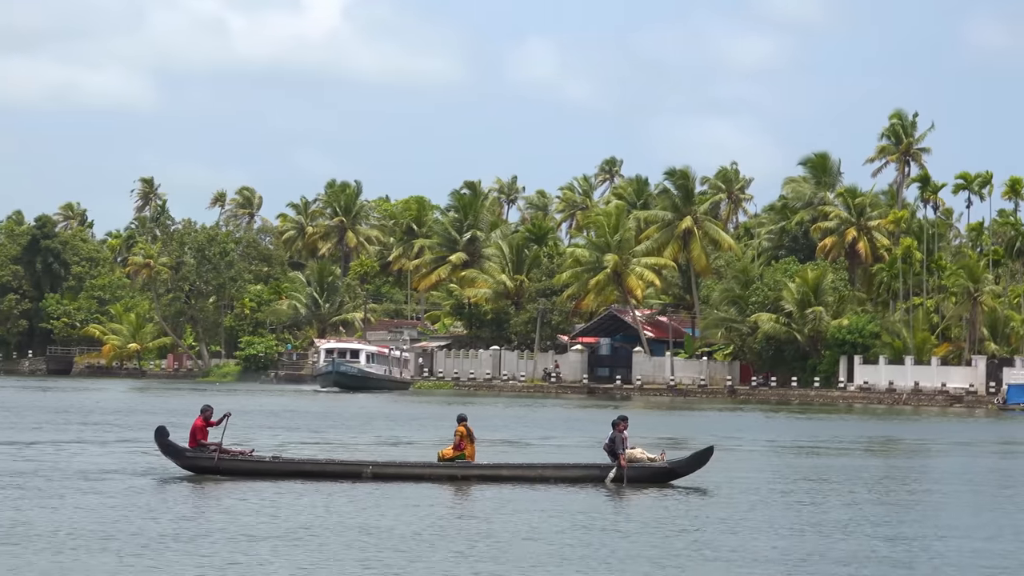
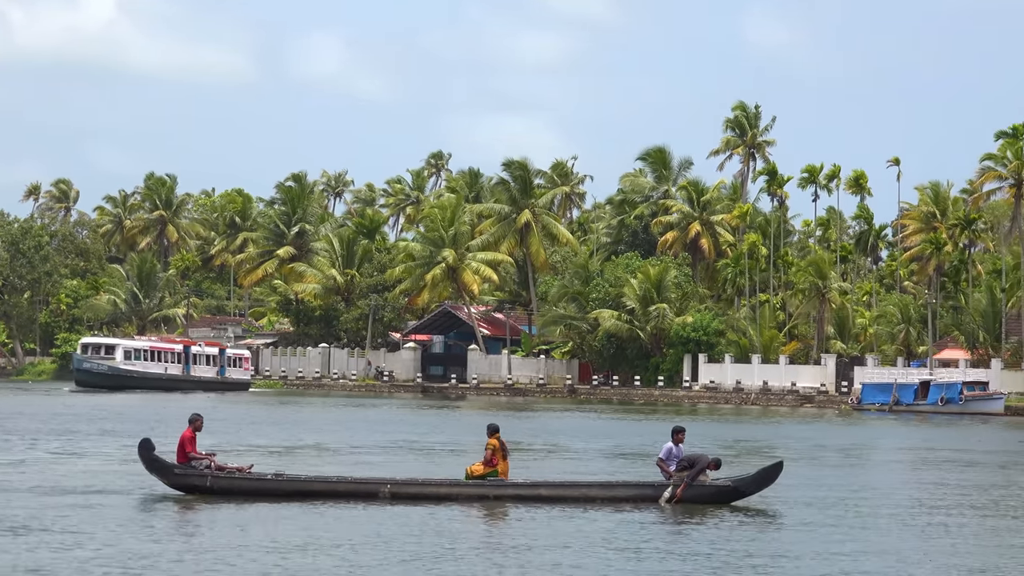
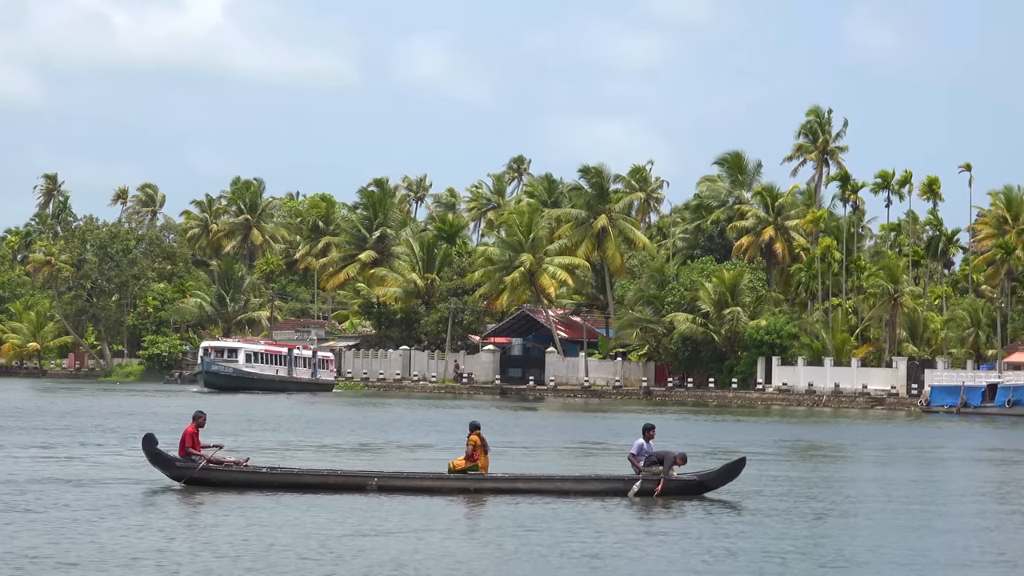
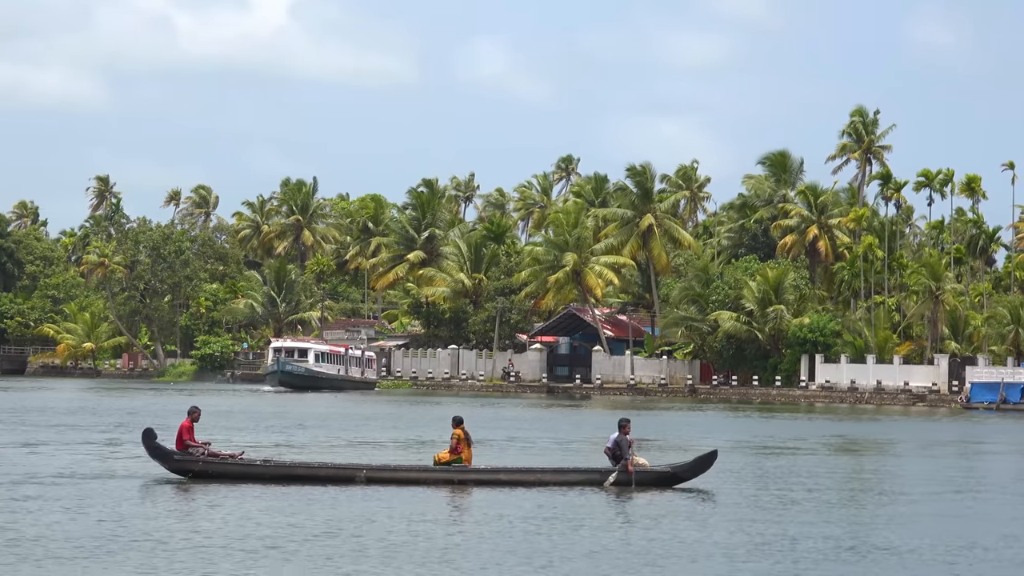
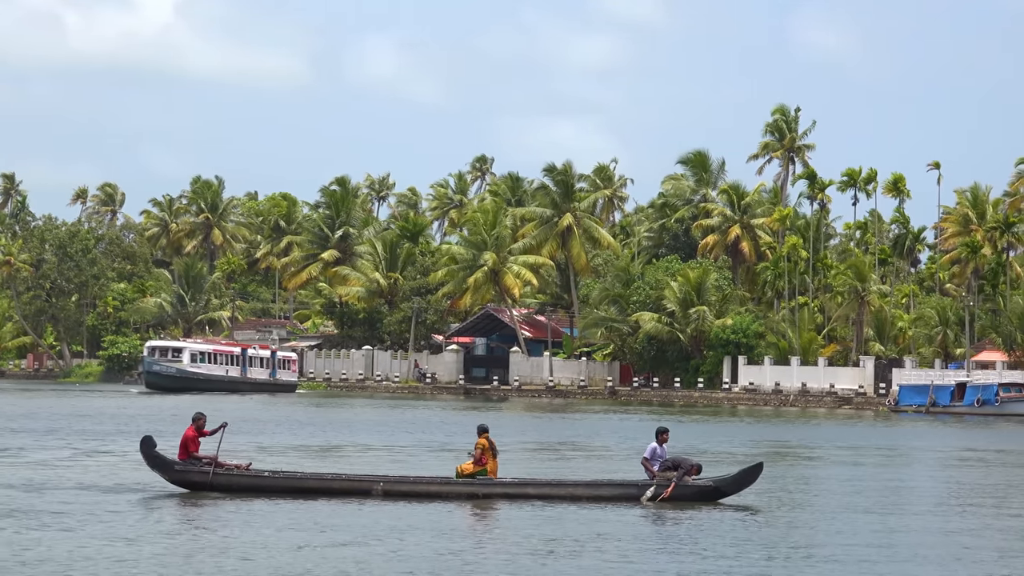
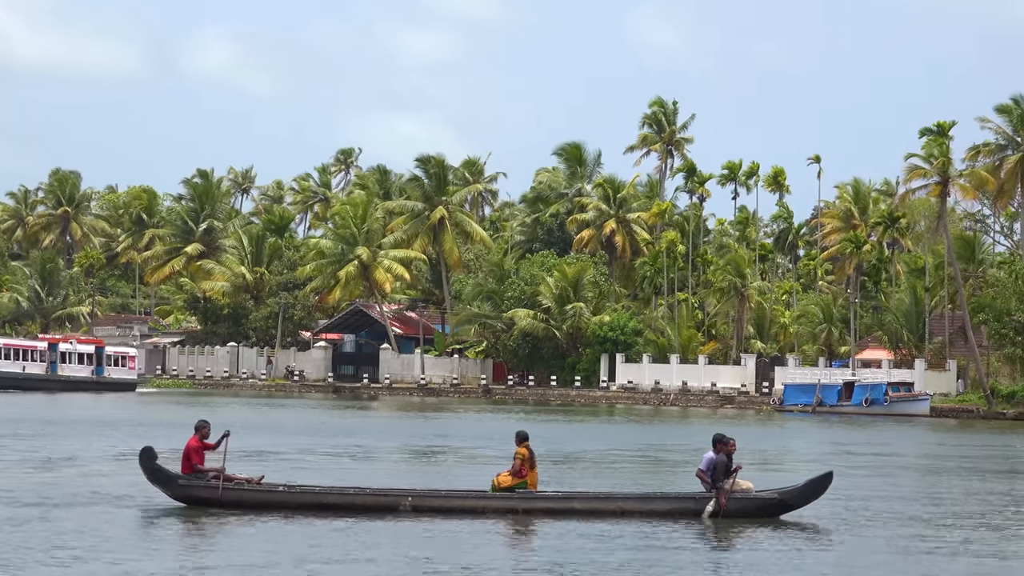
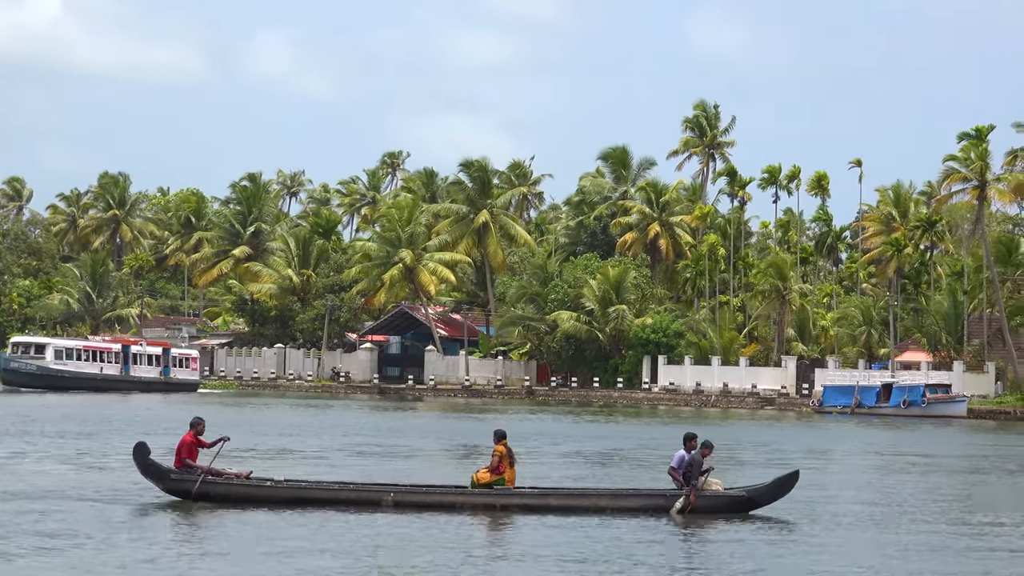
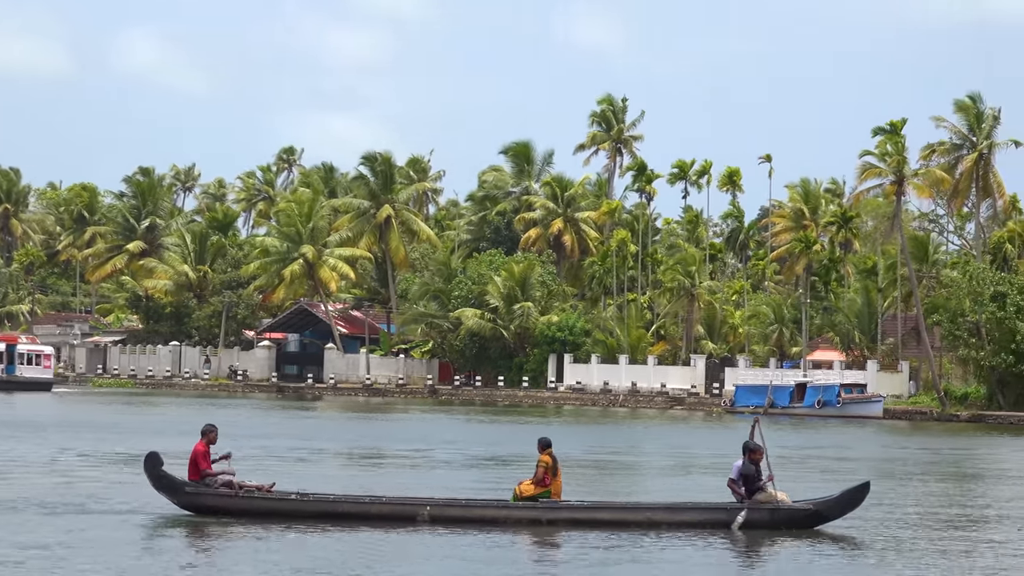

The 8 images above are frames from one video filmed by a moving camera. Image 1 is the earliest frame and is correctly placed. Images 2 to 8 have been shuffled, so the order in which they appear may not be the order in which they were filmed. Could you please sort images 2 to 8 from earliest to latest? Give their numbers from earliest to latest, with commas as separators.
4, 3, 5, 2, 7, 6, 8
